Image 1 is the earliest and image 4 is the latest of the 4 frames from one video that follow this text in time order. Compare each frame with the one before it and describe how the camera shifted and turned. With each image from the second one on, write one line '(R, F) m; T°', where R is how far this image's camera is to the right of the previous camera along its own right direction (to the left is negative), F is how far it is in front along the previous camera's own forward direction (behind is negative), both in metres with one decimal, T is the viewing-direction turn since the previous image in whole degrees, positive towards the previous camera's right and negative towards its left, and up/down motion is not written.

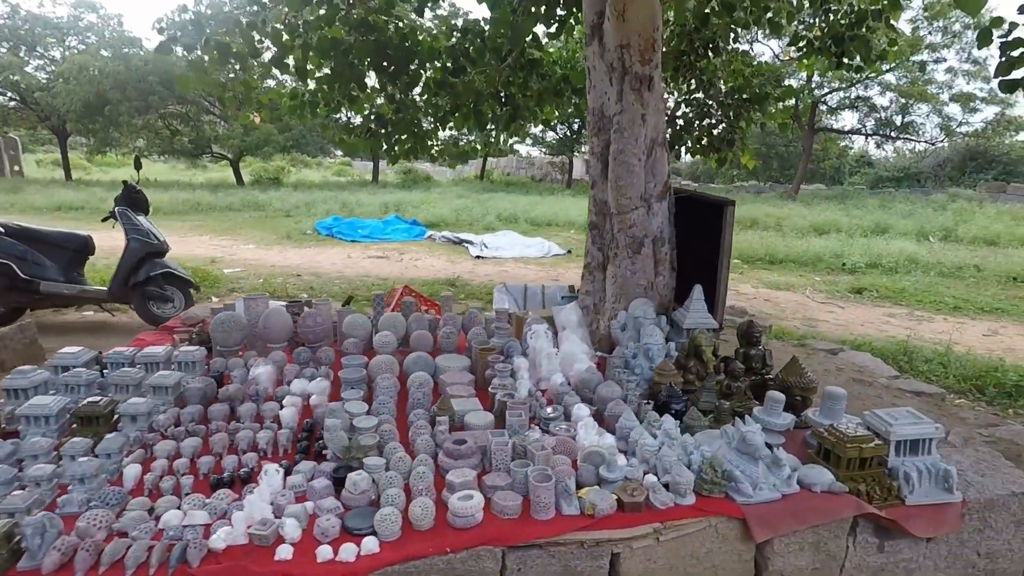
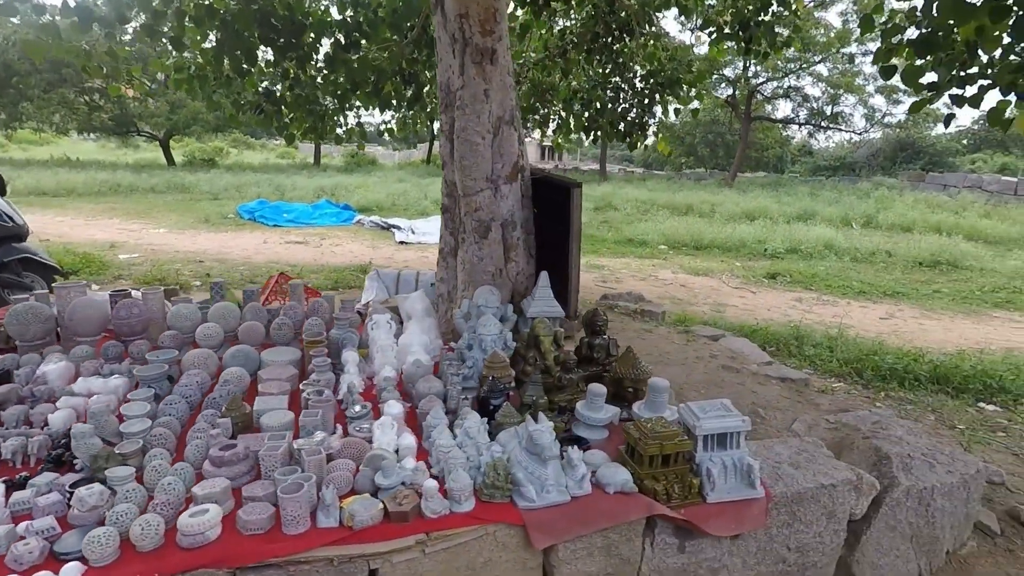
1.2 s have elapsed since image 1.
(+0.7, +0.2) m; +4°
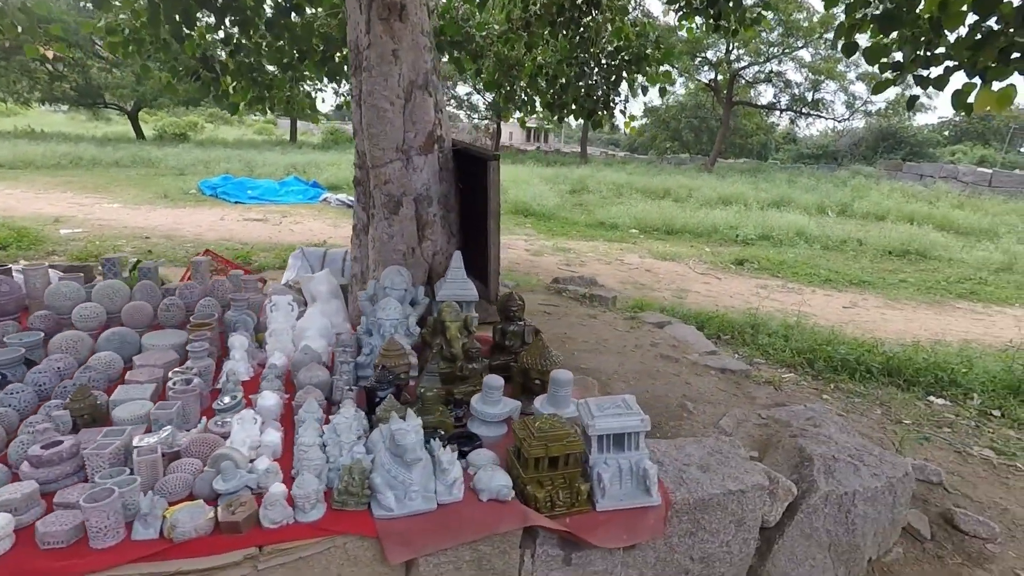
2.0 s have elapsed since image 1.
(+0.4, +0.3) m; +1°
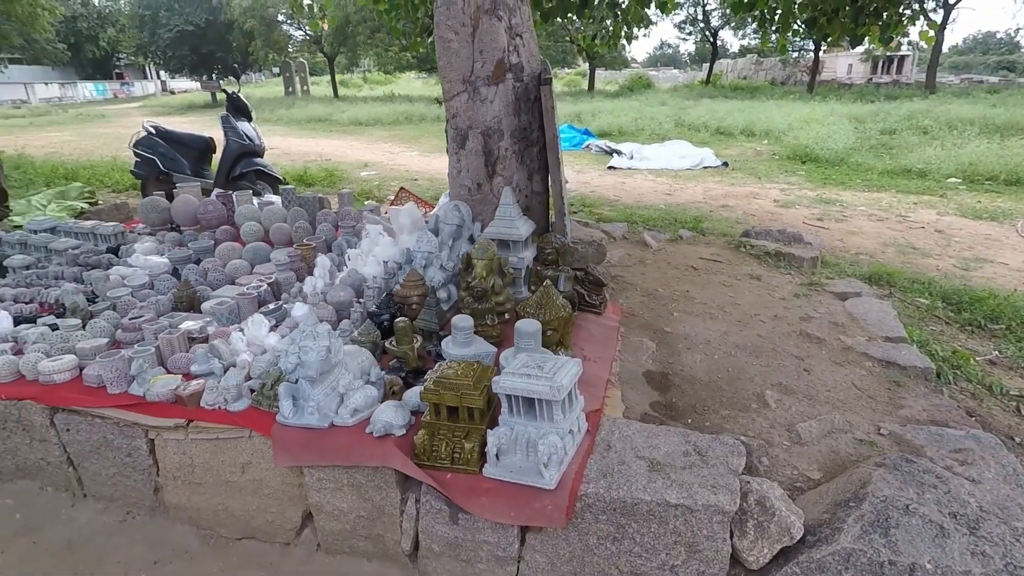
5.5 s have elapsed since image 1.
(+1.2, +0.6) m; -29°
